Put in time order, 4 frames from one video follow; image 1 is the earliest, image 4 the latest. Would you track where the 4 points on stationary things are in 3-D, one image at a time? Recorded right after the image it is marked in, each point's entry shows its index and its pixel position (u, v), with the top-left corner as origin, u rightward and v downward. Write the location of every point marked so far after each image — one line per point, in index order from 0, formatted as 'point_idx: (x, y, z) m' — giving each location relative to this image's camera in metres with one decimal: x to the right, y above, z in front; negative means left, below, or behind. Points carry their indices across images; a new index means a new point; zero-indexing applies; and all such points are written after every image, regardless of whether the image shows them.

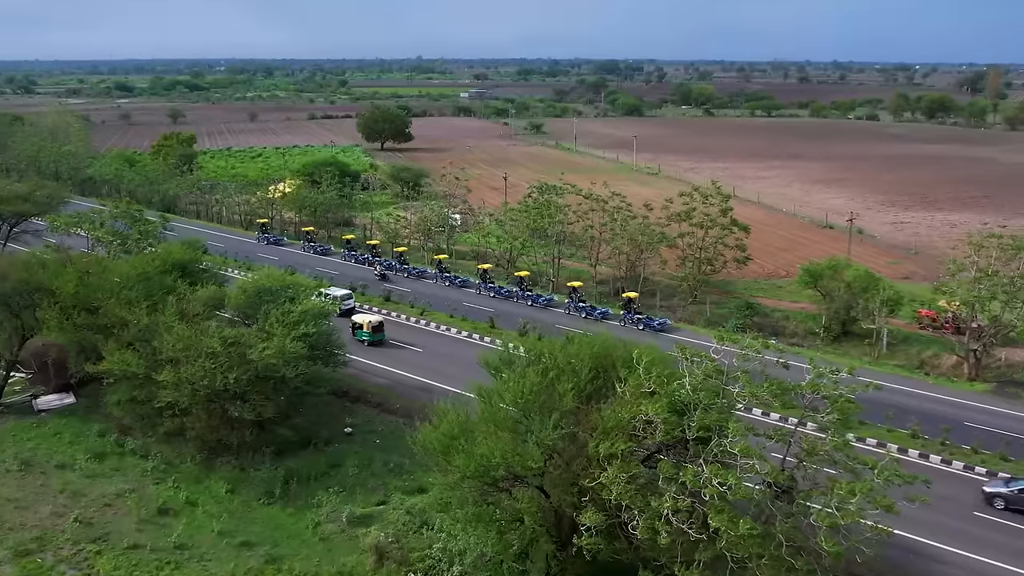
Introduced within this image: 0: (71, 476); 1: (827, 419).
0: (-8.3, -3.5, +18.6) m
1: (+3.7, -1.6, +11.7) m
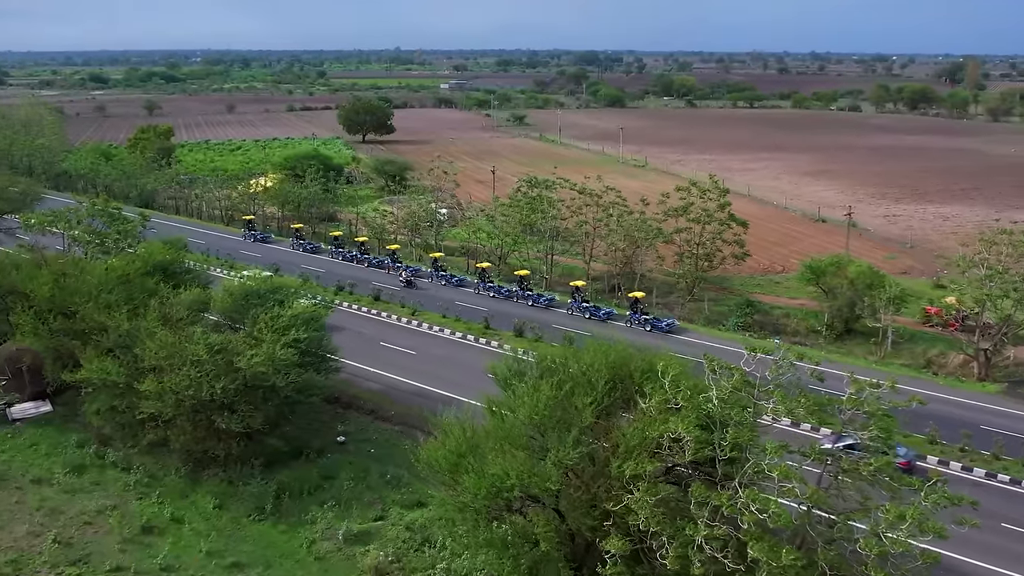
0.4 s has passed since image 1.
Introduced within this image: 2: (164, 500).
0: (-8.2, -3.6, +17.6) m
1: (+3.9, -1.6, +10.8) m
2: (-6.1, -3.7, +17.3) m
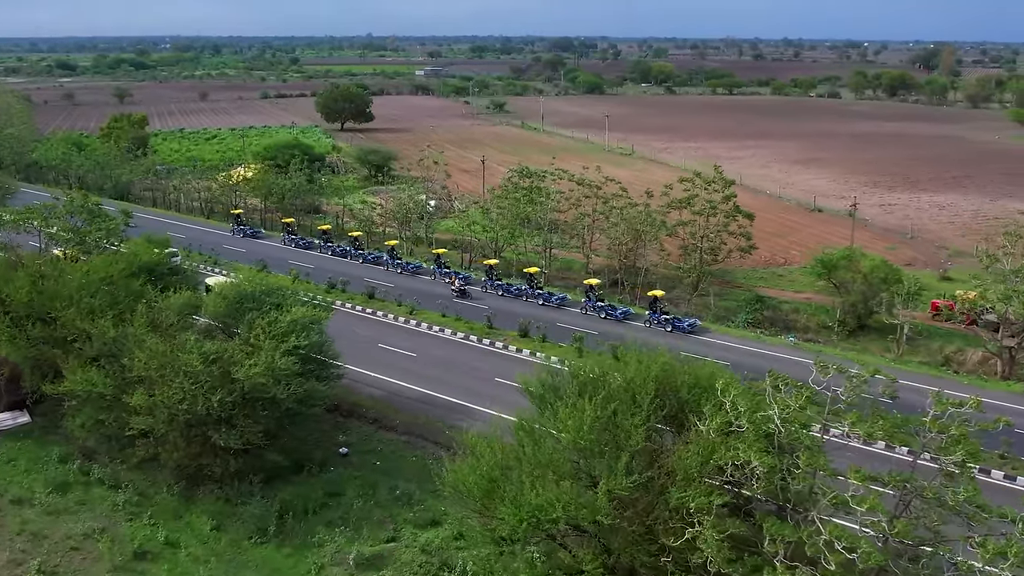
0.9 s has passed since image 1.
0: (-7.9, -3.7, +16.2) m
1: (+4.4, -1.7, +9.8) m
2: (-5.7, -3.8, +16.0) m
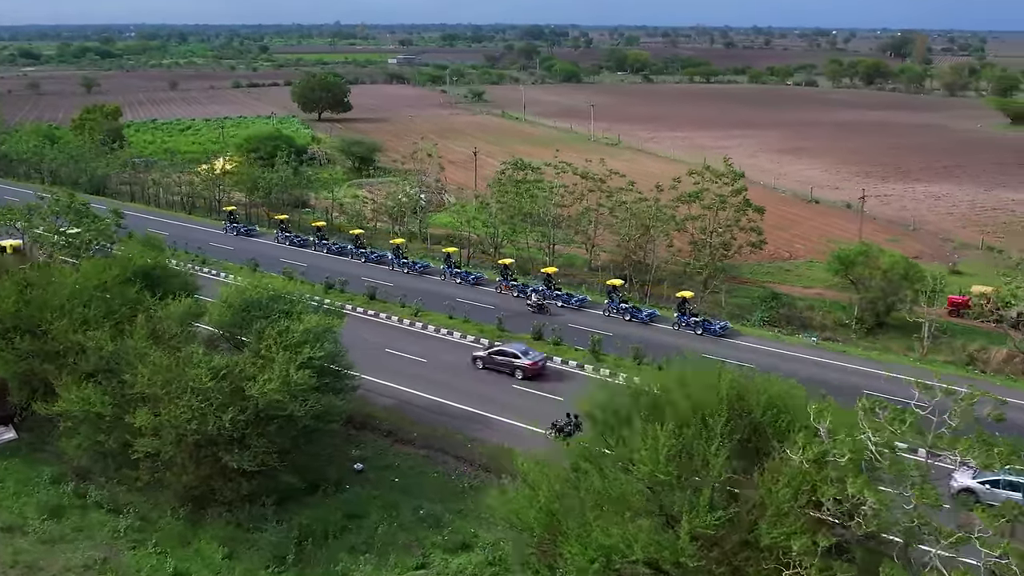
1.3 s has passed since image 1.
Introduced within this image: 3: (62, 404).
0: (-7.4, -3.9, +14.9) m
1: (+5.1, -1.9, +8.8) m
2: (-5.2, -3.9, +14.8) m
3: (-7.0, -1.8, +15.5) m
